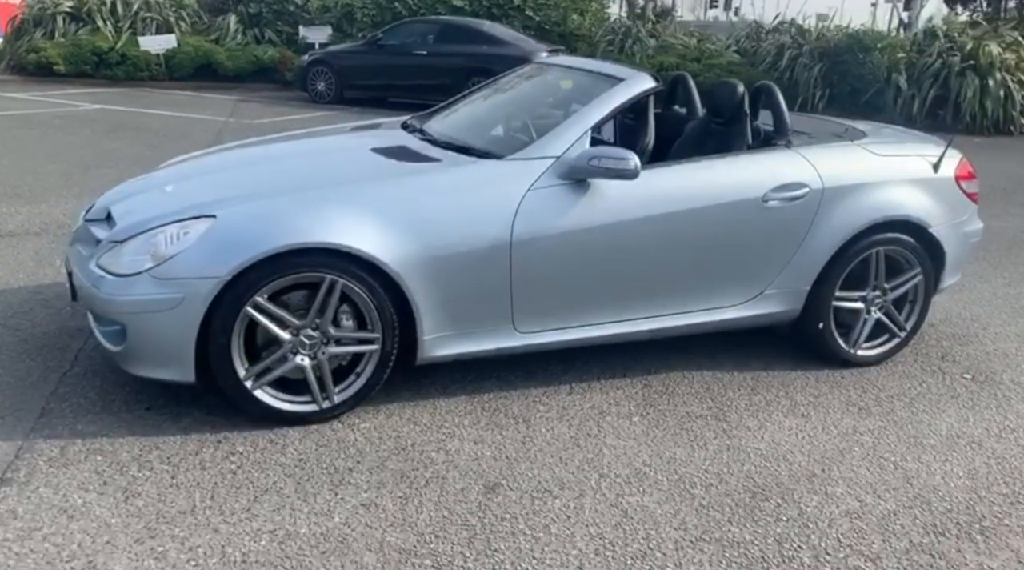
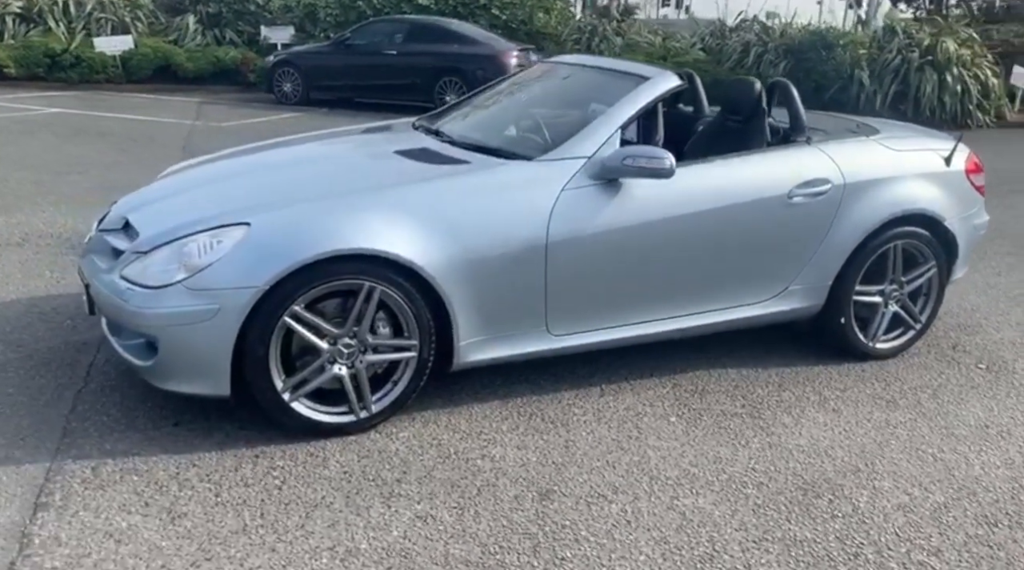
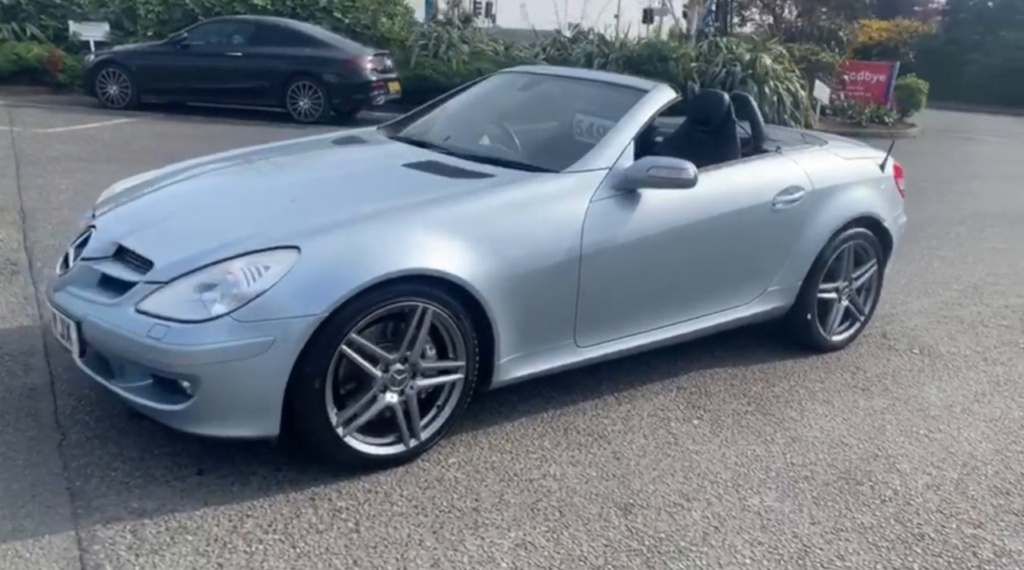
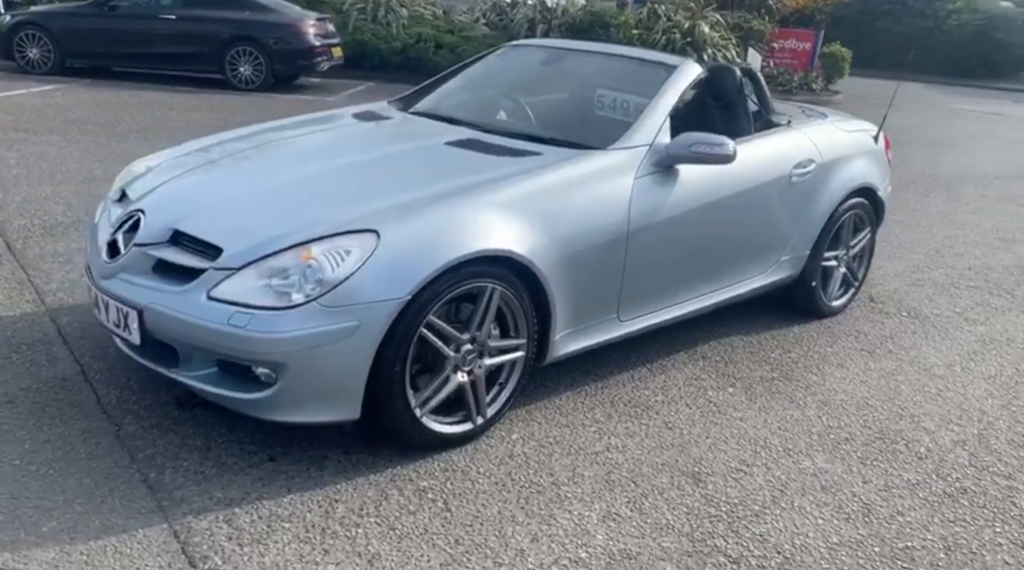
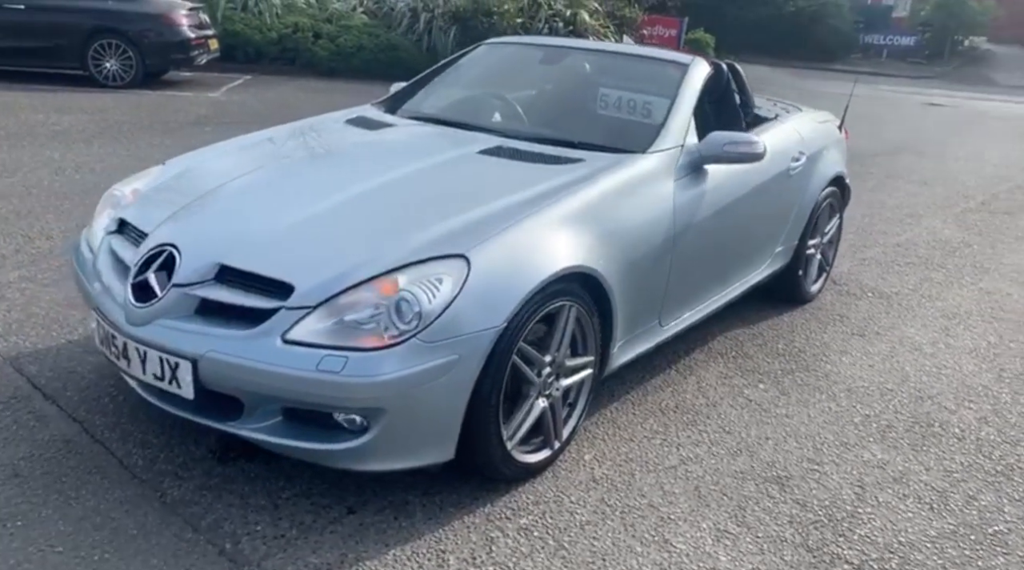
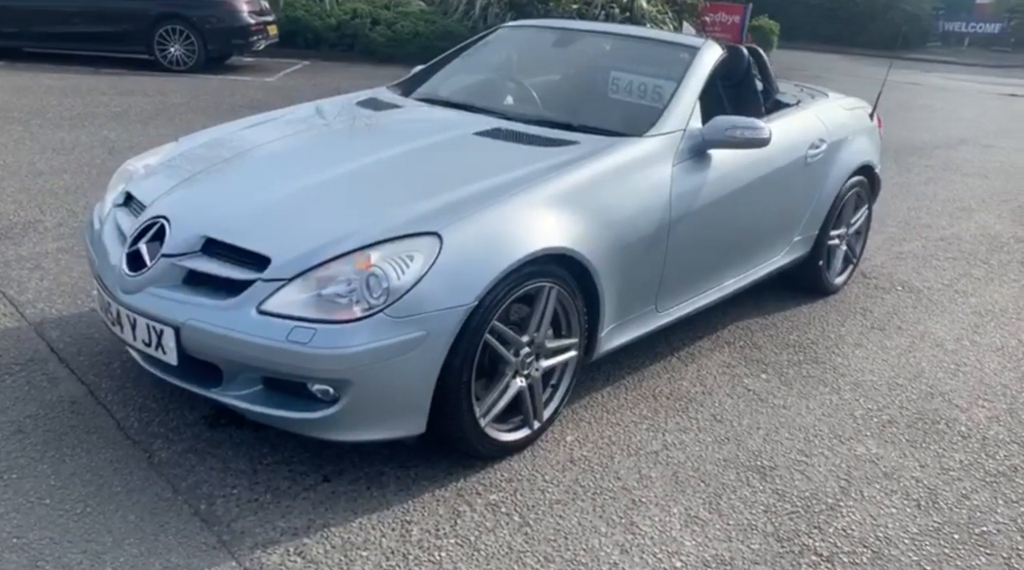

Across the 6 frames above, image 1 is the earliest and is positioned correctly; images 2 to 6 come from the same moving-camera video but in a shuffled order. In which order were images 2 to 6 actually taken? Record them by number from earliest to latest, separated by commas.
2, 3, 4, 6, 5
